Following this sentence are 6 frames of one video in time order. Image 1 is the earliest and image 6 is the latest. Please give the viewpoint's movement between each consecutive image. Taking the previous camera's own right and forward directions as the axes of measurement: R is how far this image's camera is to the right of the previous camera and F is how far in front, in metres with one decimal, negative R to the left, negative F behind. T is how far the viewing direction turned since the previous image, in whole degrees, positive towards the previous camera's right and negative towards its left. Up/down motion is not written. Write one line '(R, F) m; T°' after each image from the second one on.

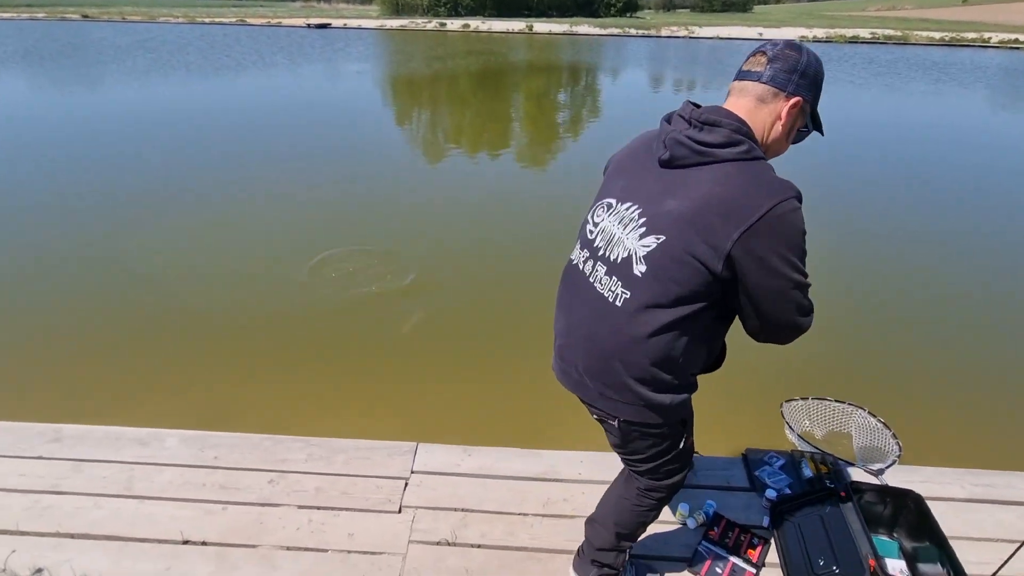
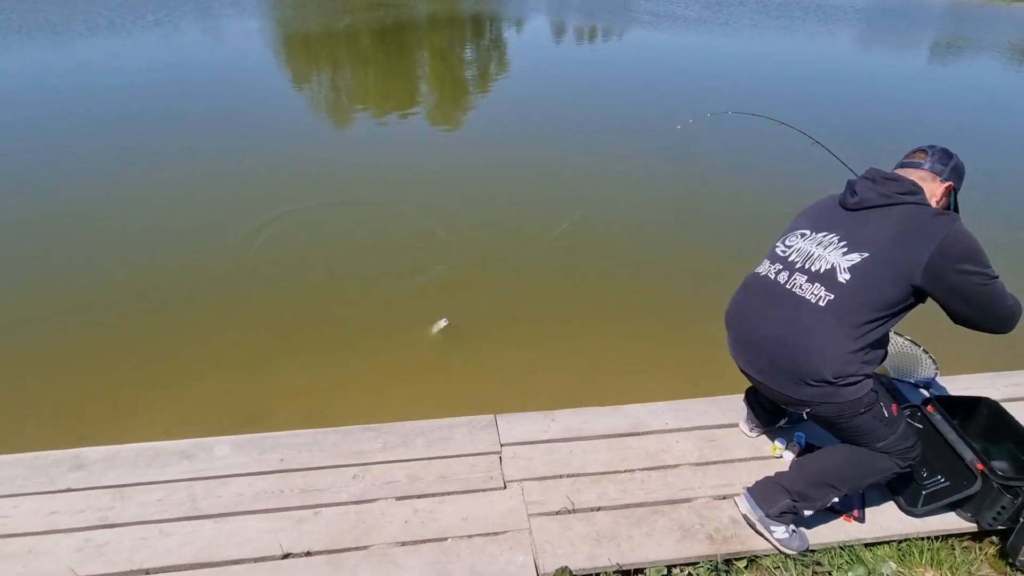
(-0.7, +0.2) m; +8°
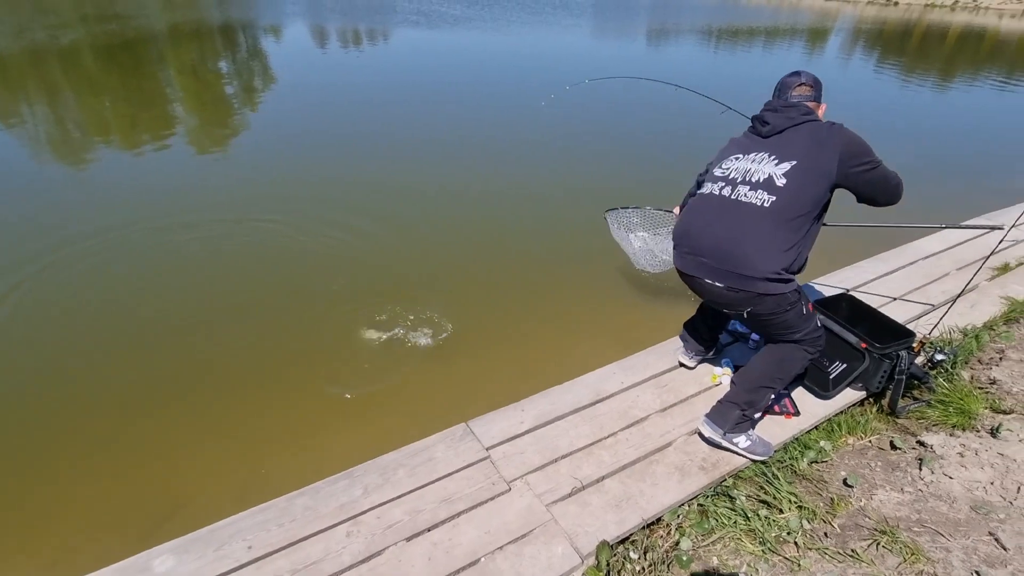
(-0.6, +0.1) m; +20°
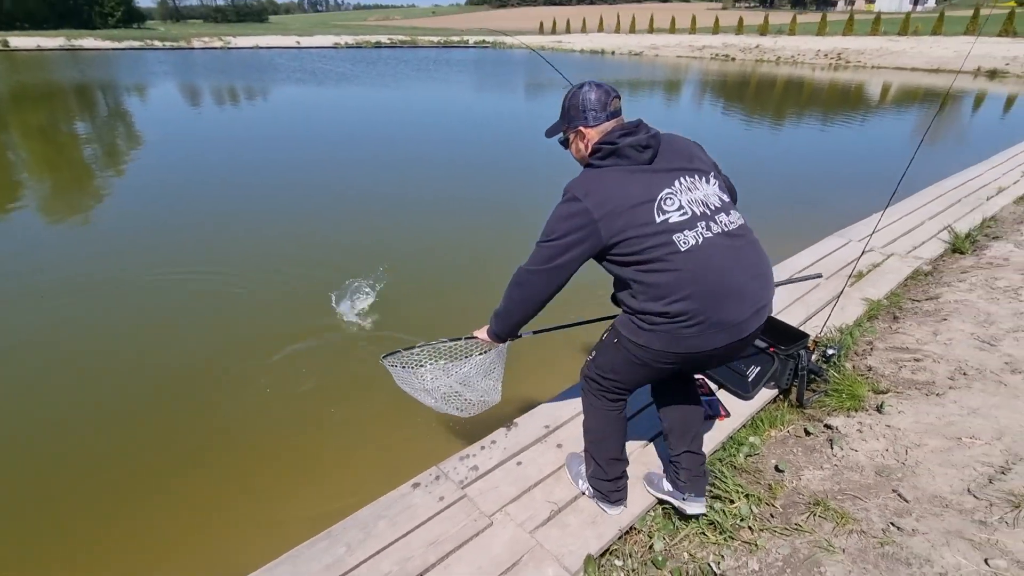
(-0.3, -0.1) m; +11°
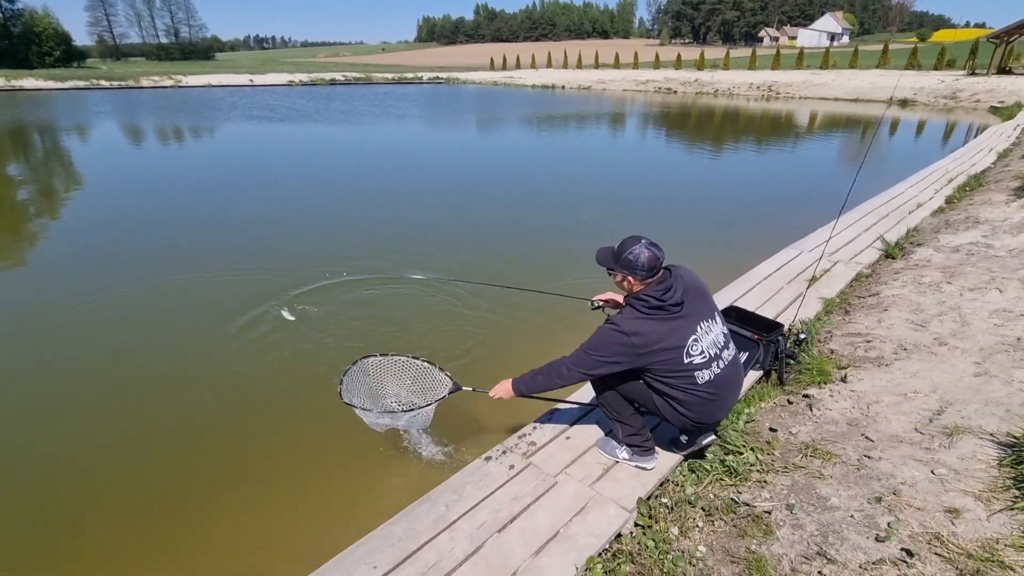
(-0.5, -0.5) m; +5°
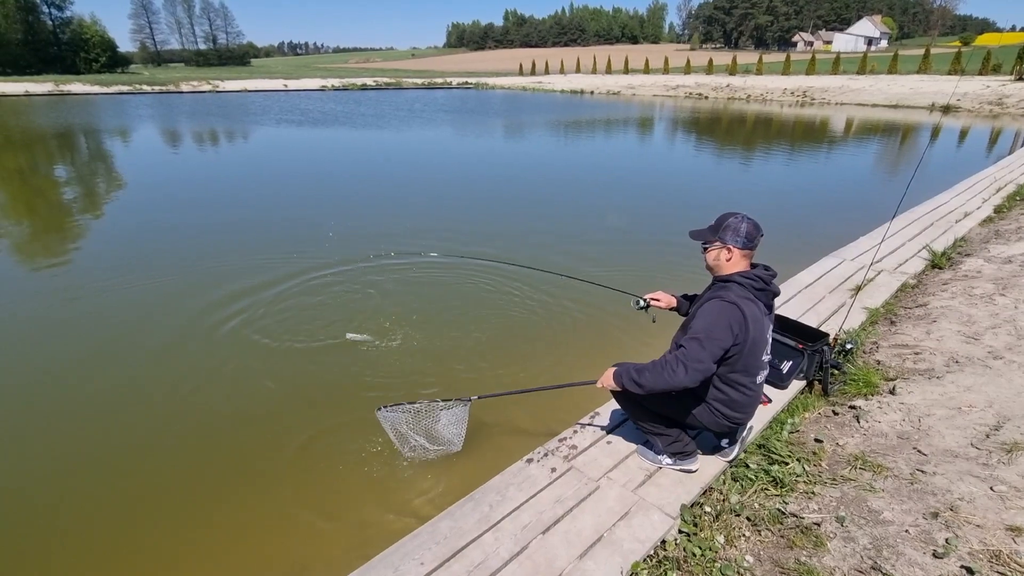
(-0.1, 0.0) m; -3°
